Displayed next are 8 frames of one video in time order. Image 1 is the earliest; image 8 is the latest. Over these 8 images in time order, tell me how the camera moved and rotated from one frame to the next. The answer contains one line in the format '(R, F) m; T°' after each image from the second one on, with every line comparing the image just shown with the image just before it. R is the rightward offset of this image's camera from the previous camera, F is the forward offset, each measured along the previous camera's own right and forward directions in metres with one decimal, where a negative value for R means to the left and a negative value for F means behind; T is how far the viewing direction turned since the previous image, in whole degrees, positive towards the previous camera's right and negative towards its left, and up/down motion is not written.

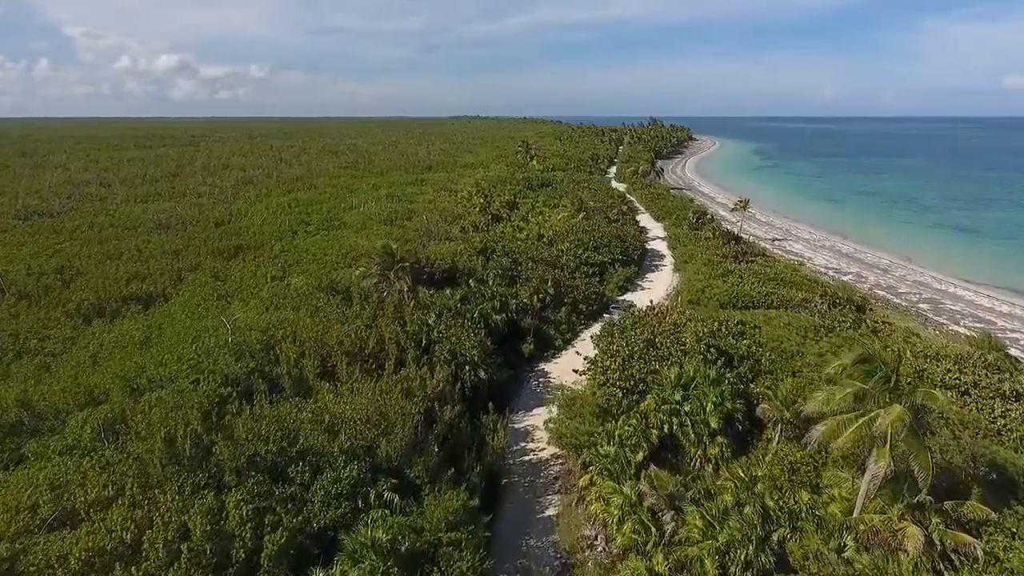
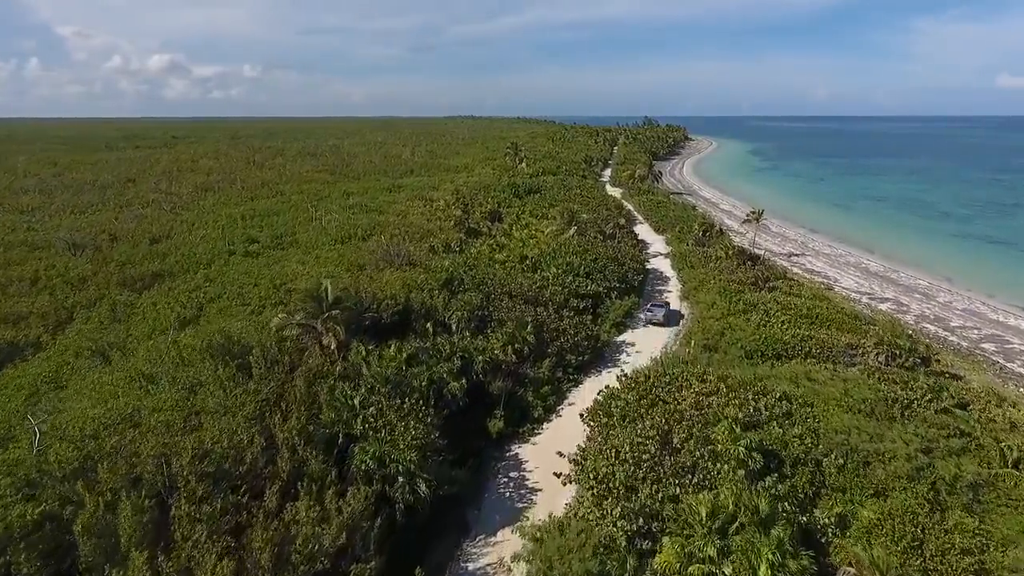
(+0.8, +7.1) m; 0°
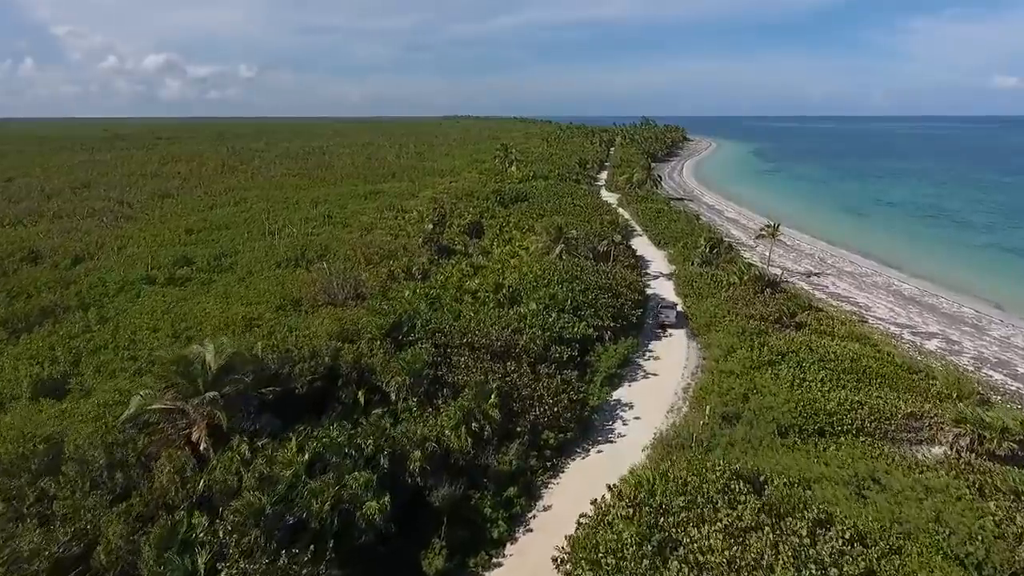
(+0.9, +6.4) m; 0°
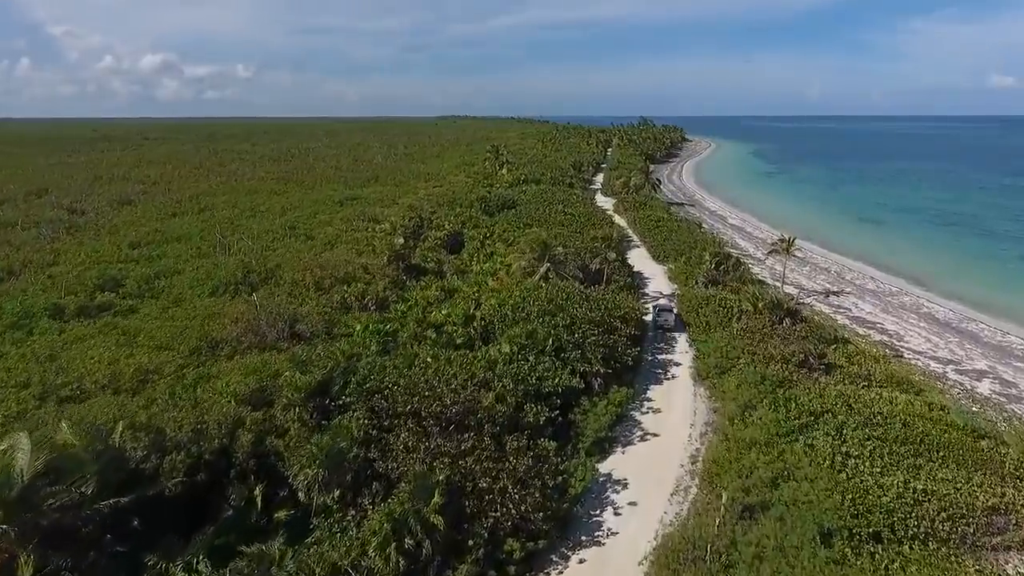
(+0.8, +5.1) m; 0°
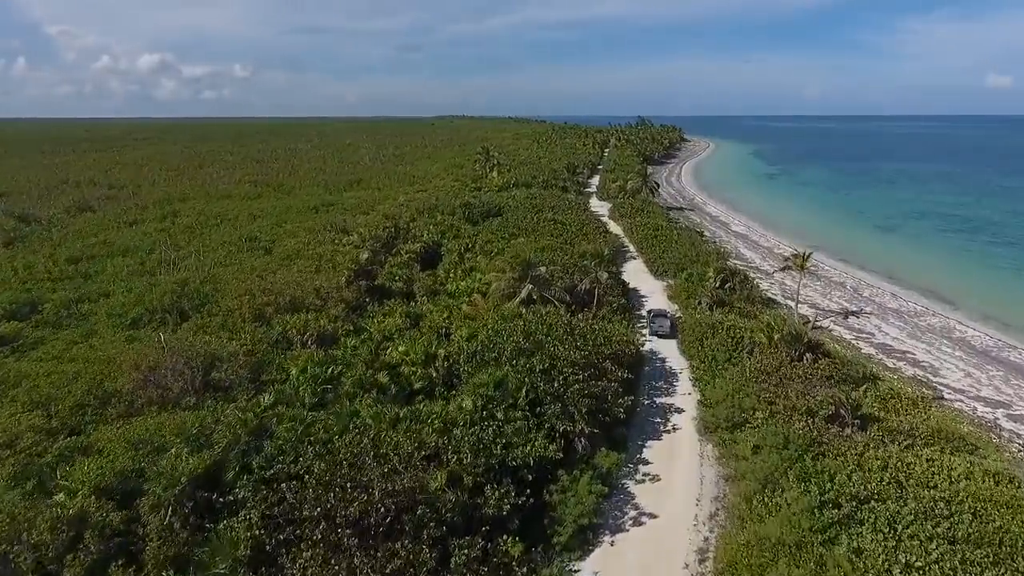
(+0.8, +4.4) m; 0°
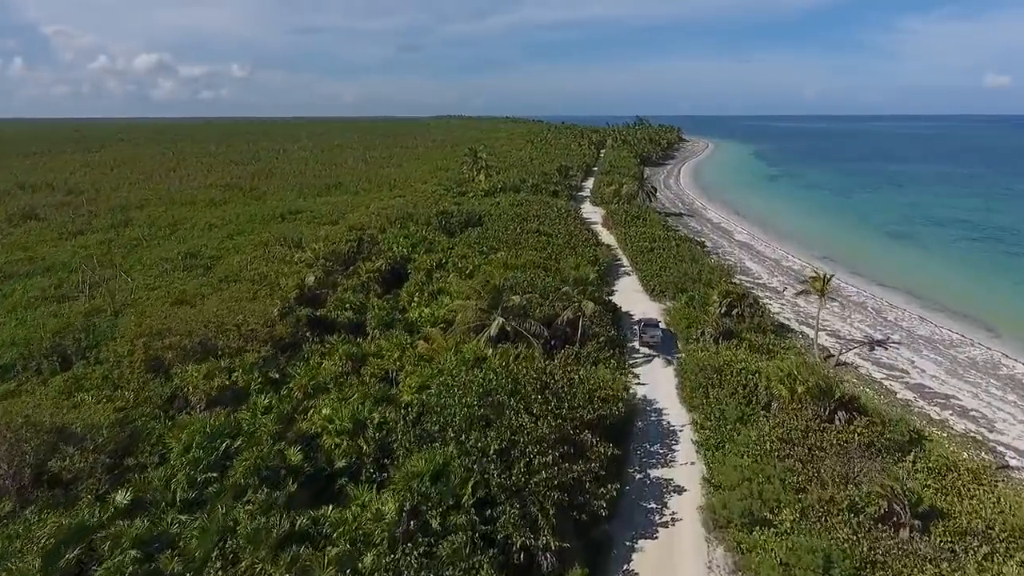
(+0.9, +5.1) m; 0°
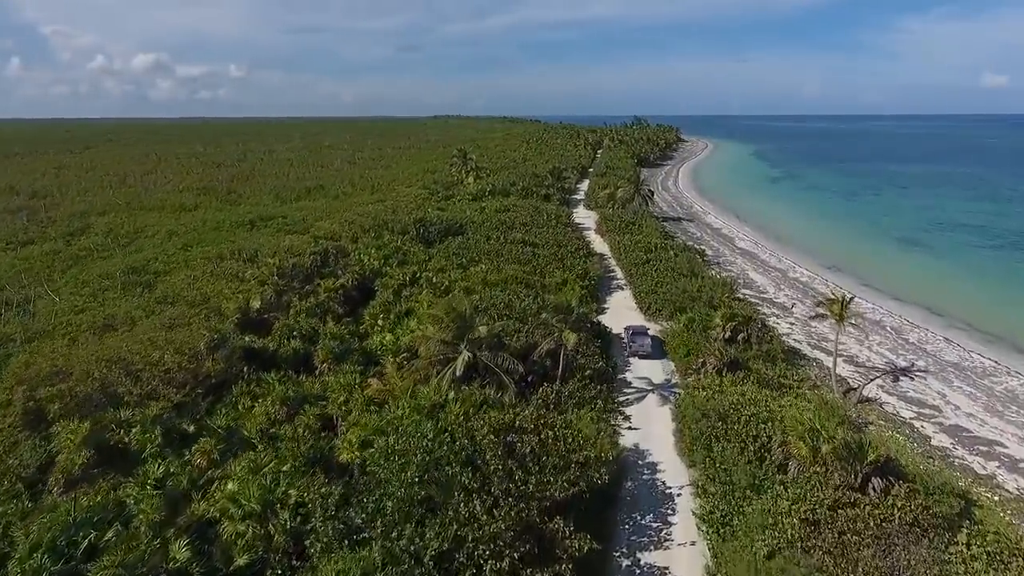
(+0.8, +3.8) m; 0°
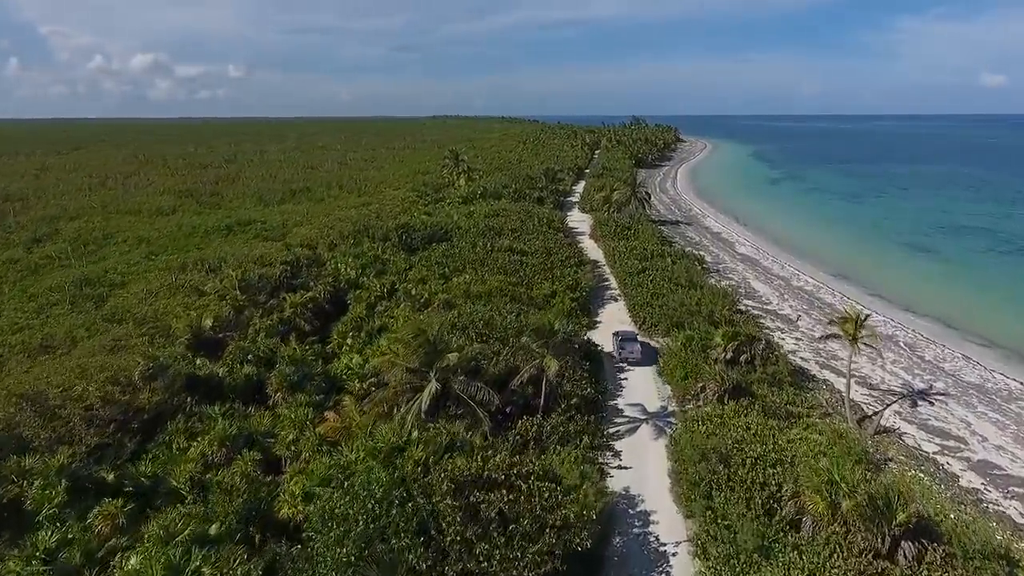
(+0.5, +2.5) m; 0°
